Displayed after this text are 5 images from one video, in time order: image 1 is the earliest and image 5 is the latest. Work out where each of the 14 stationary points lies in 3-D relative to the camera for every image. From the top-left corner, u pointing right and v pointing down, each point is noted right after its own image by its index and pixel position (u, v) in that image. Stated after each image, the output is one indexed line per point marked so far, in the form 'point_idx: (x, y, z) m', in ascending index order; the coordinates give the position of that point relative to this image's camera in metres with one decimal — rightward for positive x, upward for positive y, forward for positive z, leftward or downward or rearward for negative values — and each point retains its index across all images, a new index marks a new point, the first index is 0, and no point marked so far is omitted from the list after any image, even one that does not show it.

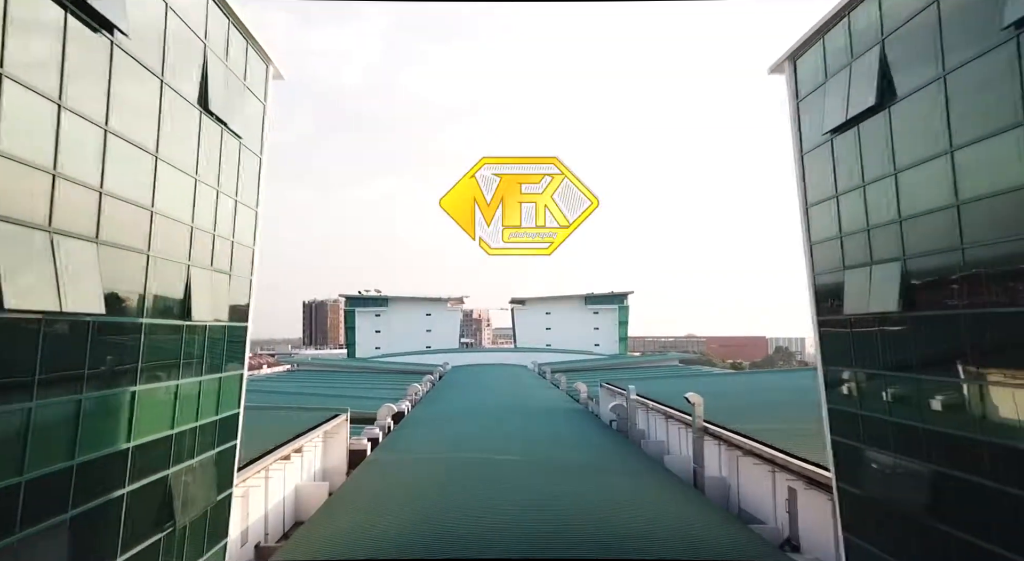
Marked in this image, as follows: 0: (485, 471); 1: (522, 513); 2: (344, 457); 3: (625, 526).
0: (-0.7, -3.8, +12.6) m
1: (+0.2, -3.7, +9.9) m
2: (-4.3, -4.5, +15.5) m
3: (+1.6, -3.6, +9.4) m
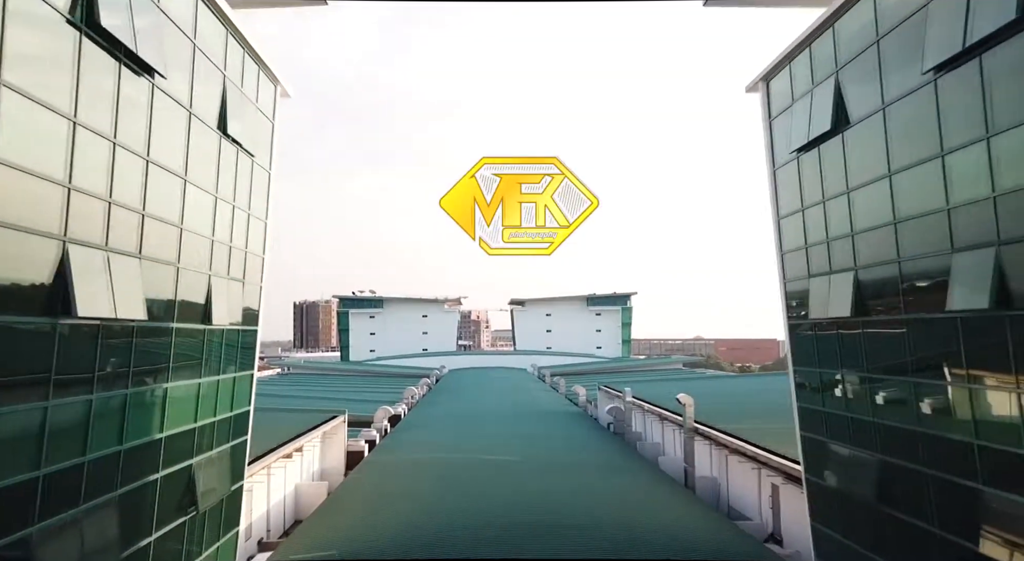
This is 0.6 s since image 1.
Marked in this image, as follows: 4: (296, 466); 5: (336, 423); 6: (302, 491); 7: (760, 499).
0: (-0.8, -3.9, +12.9) m
1: (+0.1, -3.7, +10.2) m
2: (-4.4, -4.6, +15.8) m
3: (+1.5, -3.7, +9.7) m
4: (-4.7, -4.0, +13.3) m
5: (-4.5, -3.6, +15.6) m
6: (-4.6, -4.6, +13.4) m
7: (+4.5, -4.0, +11.3) m
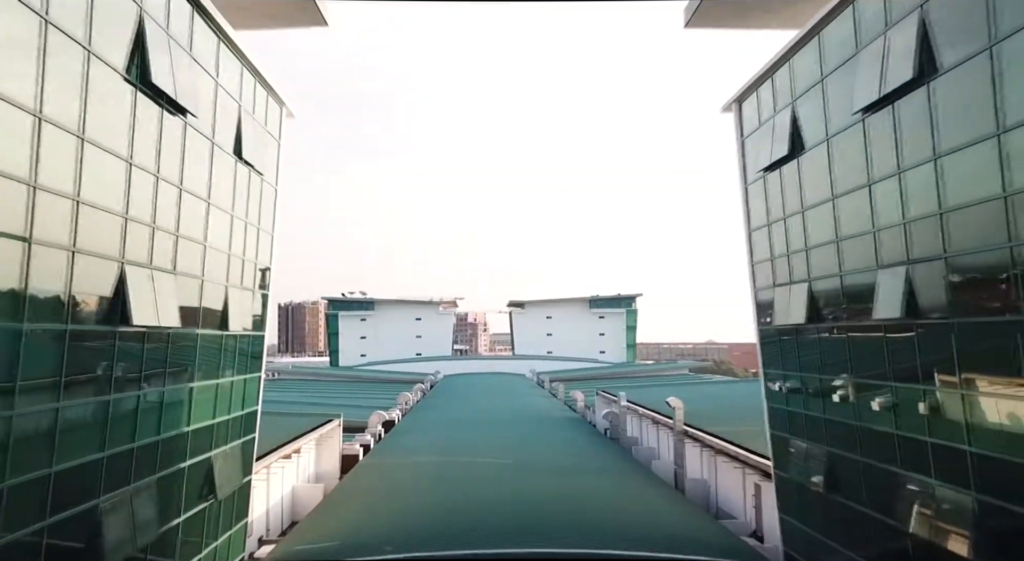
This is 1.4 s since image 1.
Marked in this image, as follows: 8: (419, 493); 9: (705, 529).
0: (-1.0, -4.0, +13.2) m
1: (-0.1, -3.8, +10.6) m
2: (-4.6, -4.8, +16.1) m
3: (+1.4, -3.8, +10.1) m
4: (-4.8, -4.1, +13.6) m
5: (-4.7, -3.8, +16.0) m
6: (-4.7, -4.7, +13.7) m
7: (+4.4, -4.1, +11.7) m
8: (-1.7, -3.9, +11.3) m
9: (+3.1, -3.9, +9.8) m
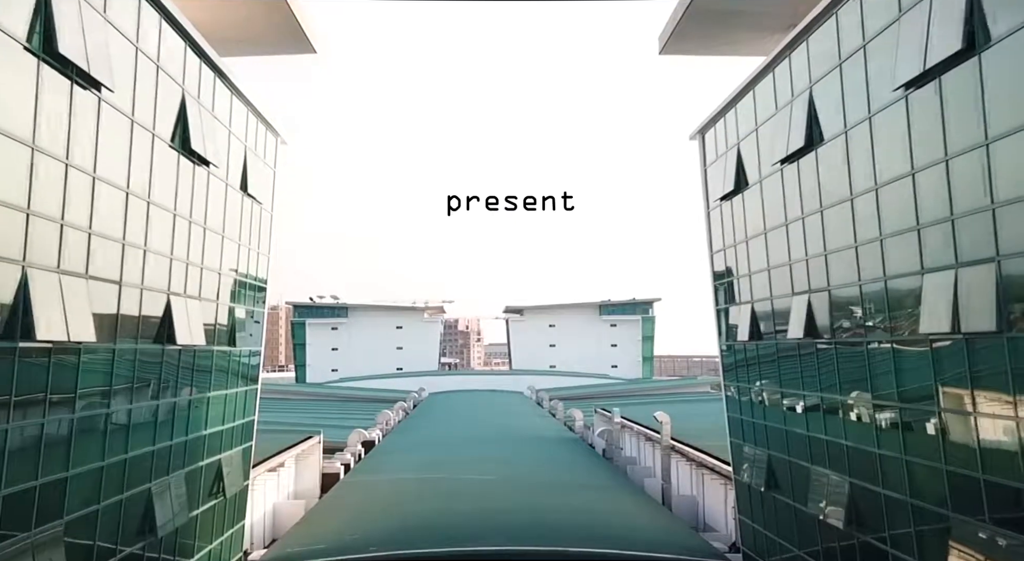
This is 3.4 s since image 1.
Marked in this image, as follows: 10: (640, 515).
0: (-1.3, -4.3, +12.8) m
1: (-0.3, -4.0, +10.2) m
2: (-5.0, -5.1, +15.6) m
3: (+1.1, -4.0, +9.7) m
4: (-5.2, -4.4, +13.1) m
5: (-5.1, -4.1, +15.4) m
6: (-5.1, -5.0, +13.2) m
7: (+4.1, -4.4, +11.4) m
8: (-2.0, -4.1, +10.8) m
9: (+2.8, -4.1, +9.4) m
10: (+2.2, -4.1, +10.5) m
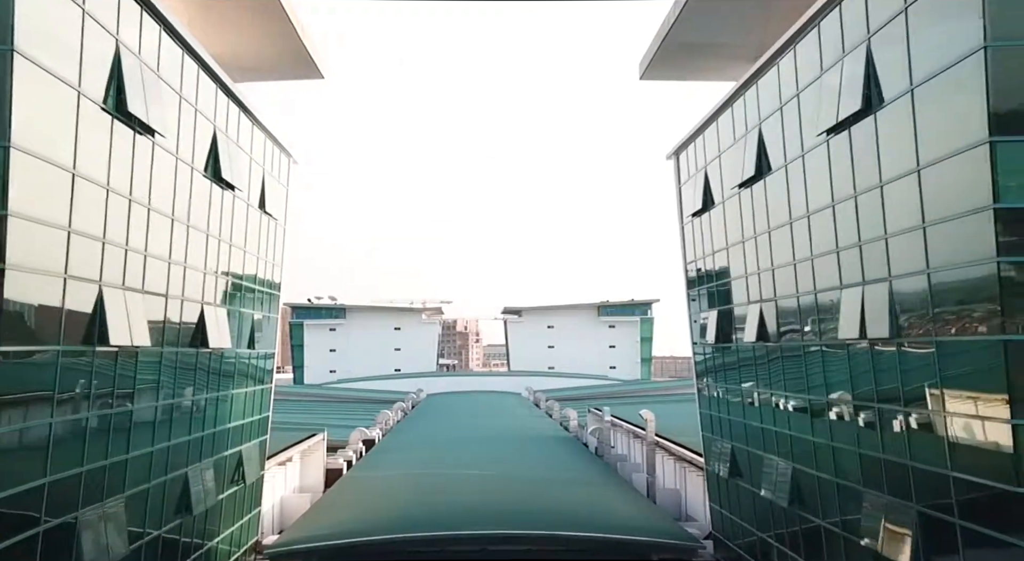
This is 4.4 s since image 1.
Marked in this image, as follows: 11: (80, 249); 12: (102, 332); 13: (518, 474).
0: (-1.5, -4.4, +13.9) m
1: (-0.5, -4.2, +11.2) m
2: (-5.1, -5.2, +16.6) m
3: (+1.0, -4.2, +10.8) m
4: (-5.3, -4.5, +14.2) m
5: (-5.3, -4.3, +16.5) m
6: (-5.2, -5.1, +14.2) m
7: (+3.9, -4.5, +12.4) m
8: (-2.2, -4.3, +11.9) m
9: (+2.7, -4.3, +10.5) m
10: (+2.1, -4.3, +11.6) m
11: (-4.2, +0.3, +6.0) m
12: (-4.2, -0.5, +6.3) m
13: (0.0, -4.5, +14.2) m
